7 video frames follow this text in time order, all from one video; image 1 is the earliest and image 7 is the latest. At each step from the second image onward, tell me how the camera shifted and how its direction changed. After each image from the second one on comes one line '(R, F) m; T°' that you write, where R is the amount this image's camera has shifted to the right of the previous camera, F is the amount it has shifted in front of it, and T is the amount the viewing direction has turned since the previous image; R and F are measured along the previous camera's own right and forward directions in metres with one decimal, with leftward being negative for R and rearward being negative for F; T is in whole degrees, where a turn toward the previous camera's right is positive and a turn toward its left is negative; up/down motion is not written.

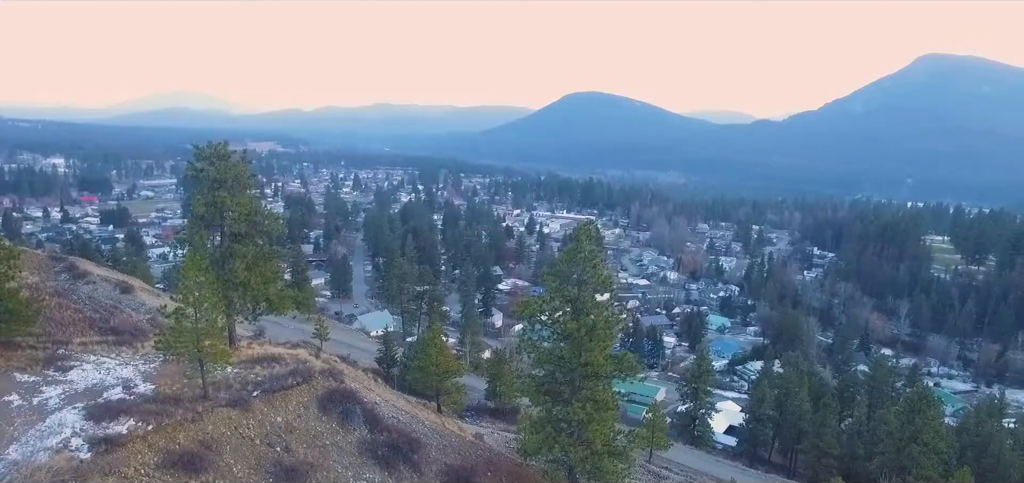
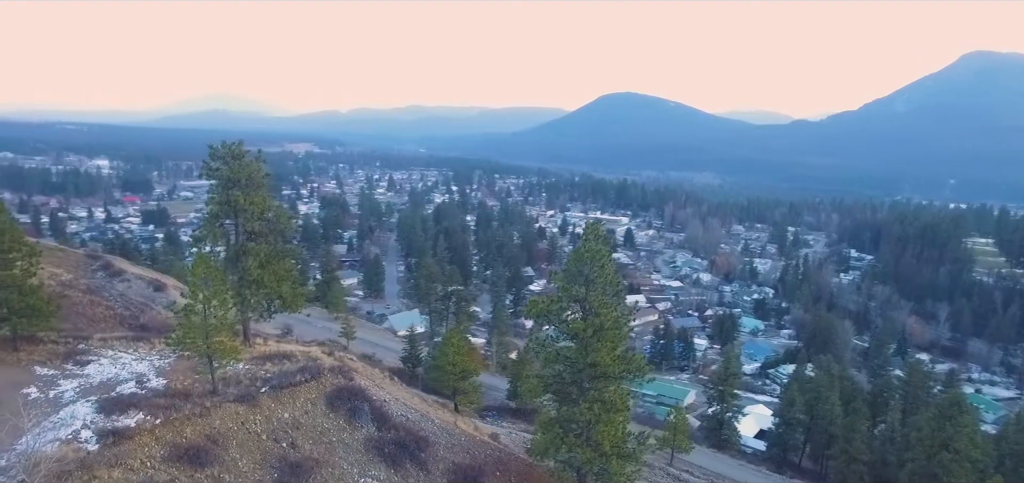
(+0.2, 0.0) m; -3°
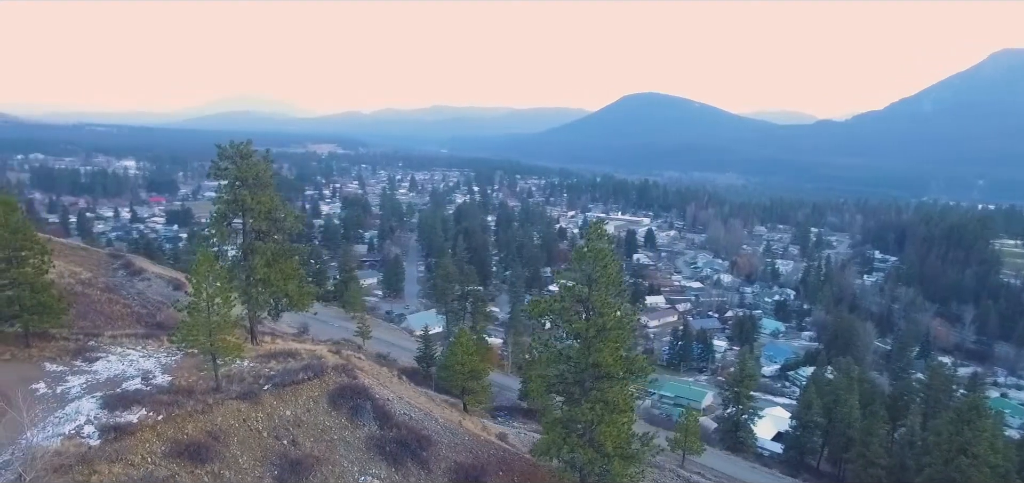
(+0.2, 0.0) m; -2°
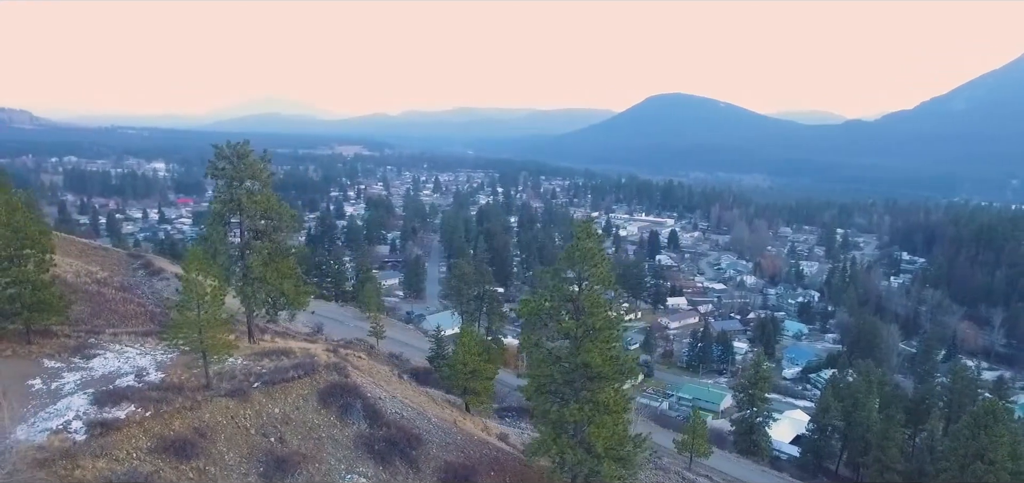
(+0.3, 0.0) m; -2°
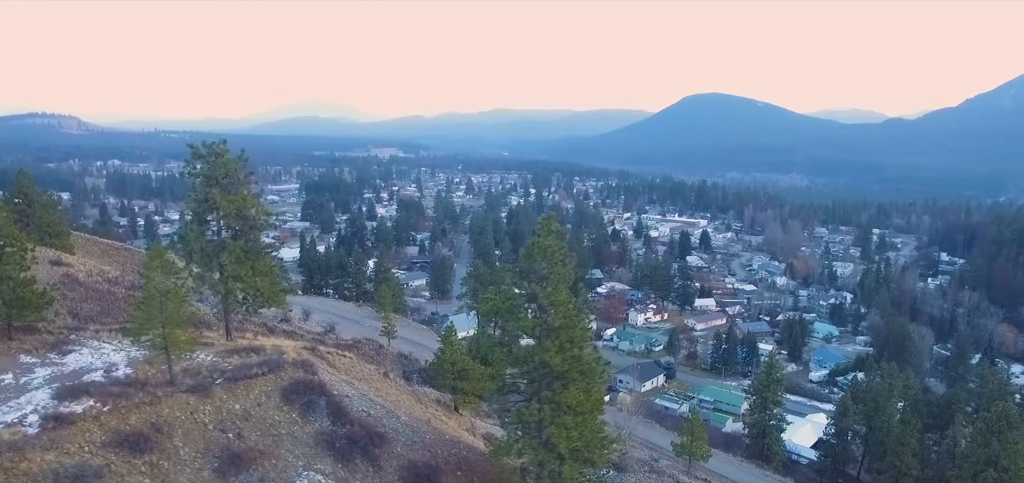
(+0.6, +0.1) m; -3°
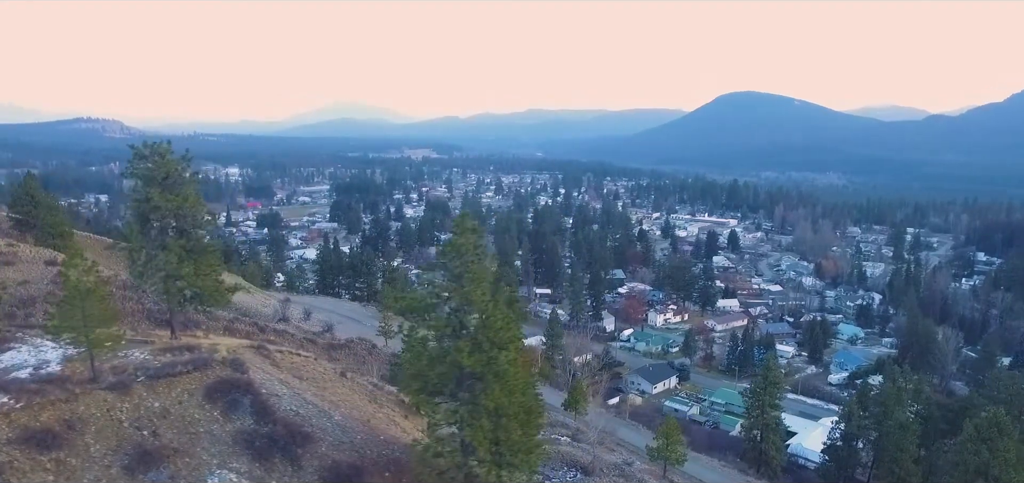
(+0.9, +0.1) m; -2°
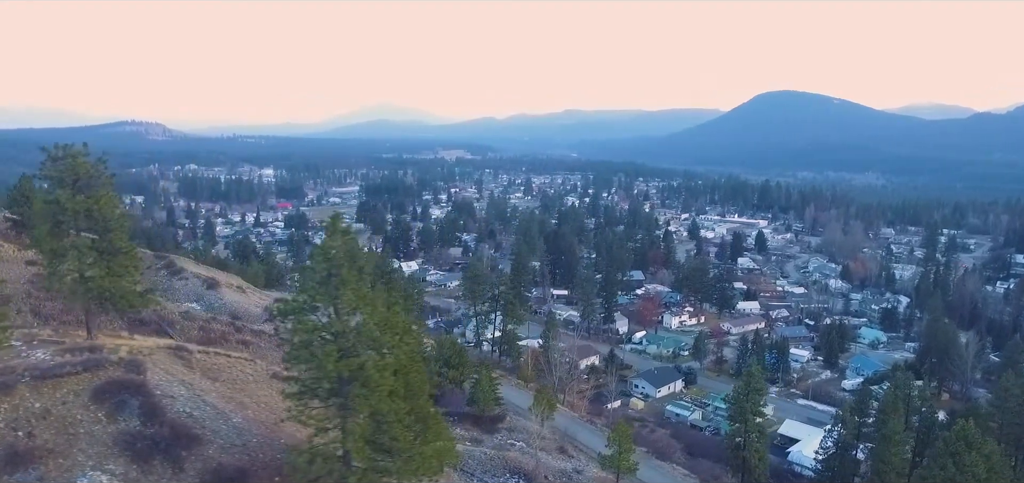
(+1.3, +0.1) m; -2°
